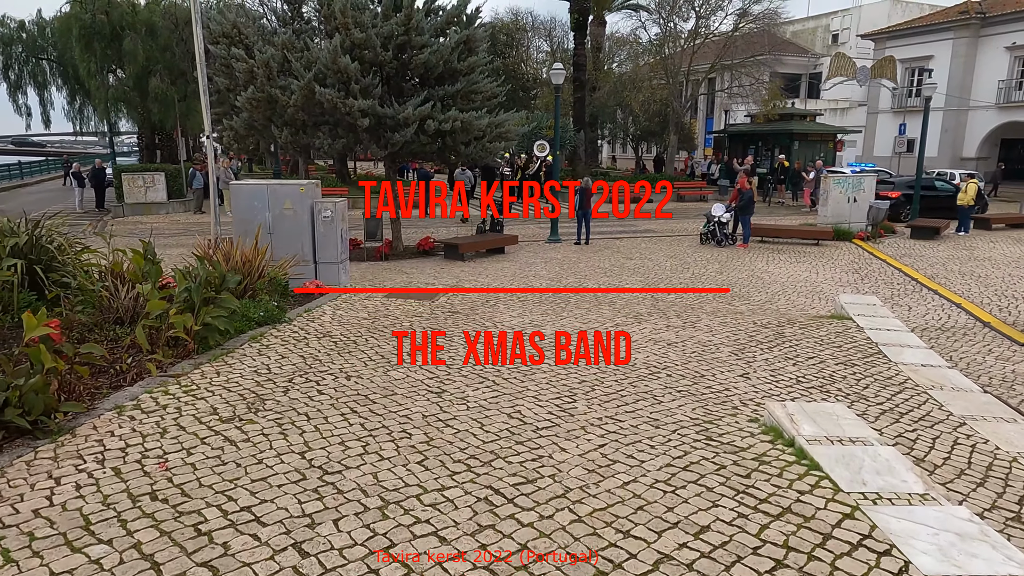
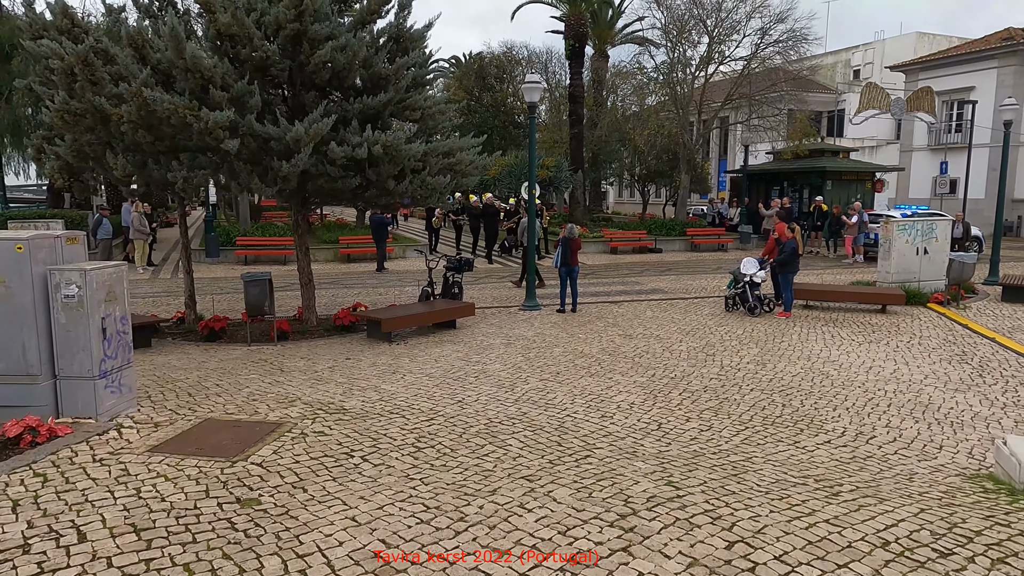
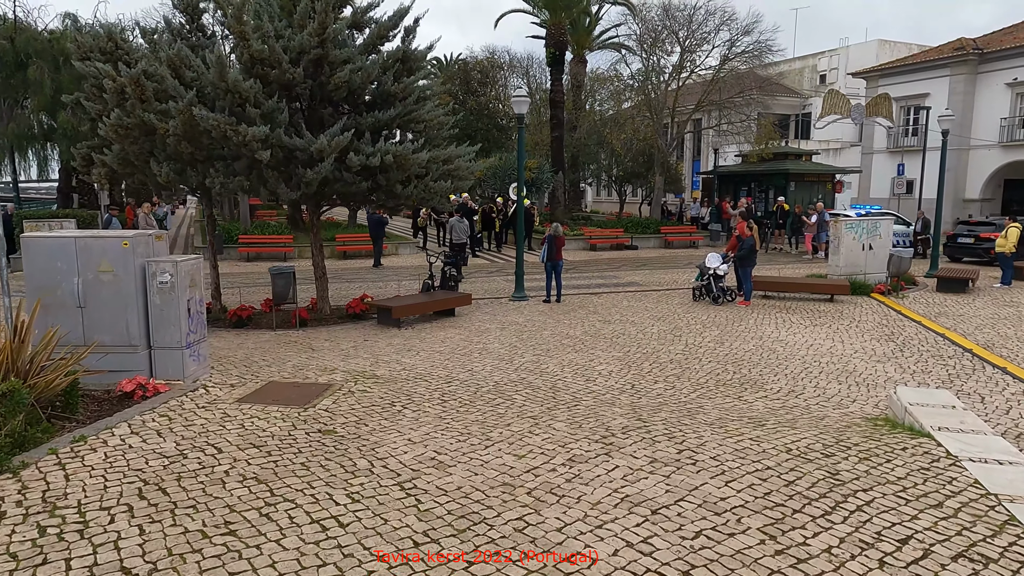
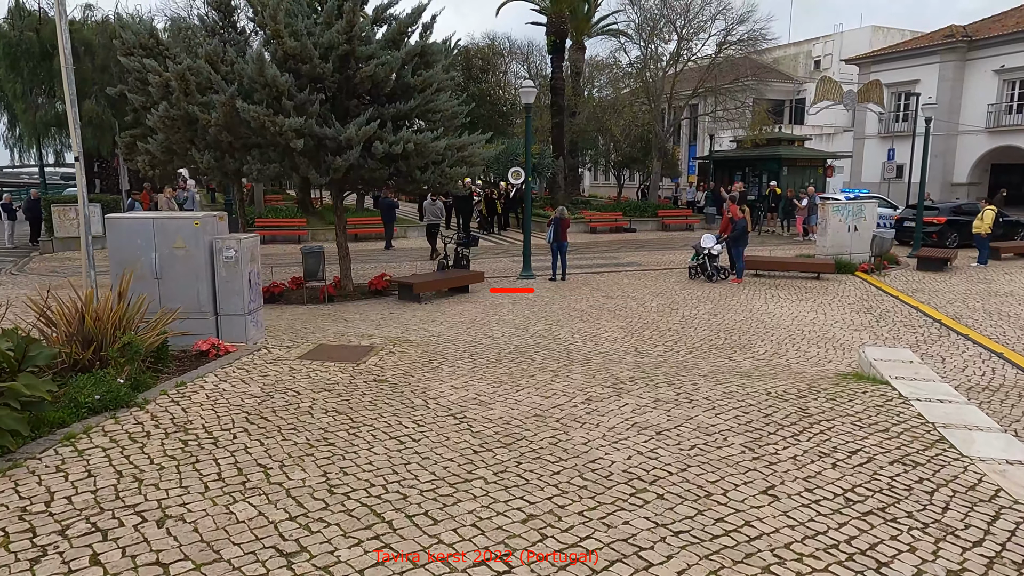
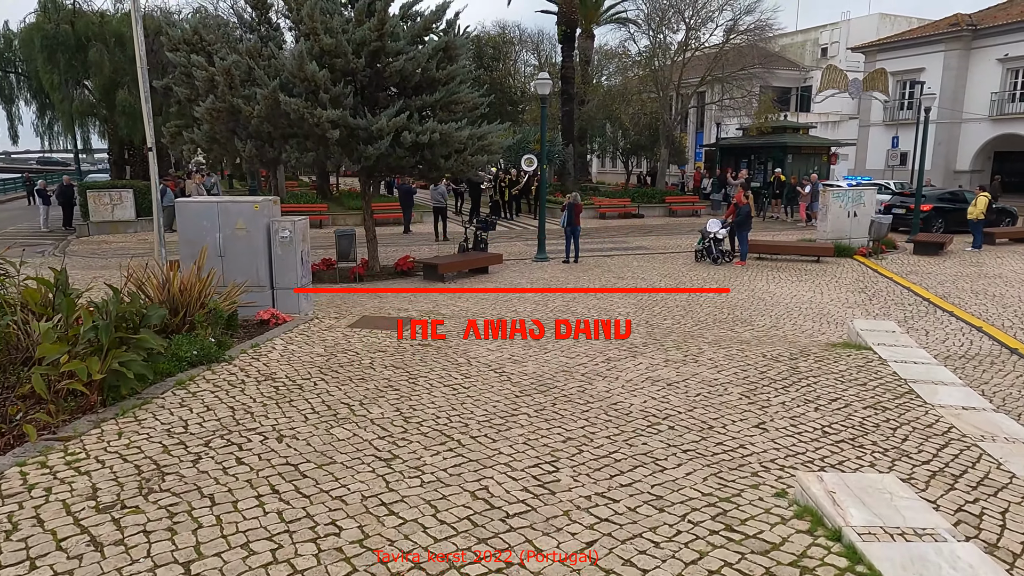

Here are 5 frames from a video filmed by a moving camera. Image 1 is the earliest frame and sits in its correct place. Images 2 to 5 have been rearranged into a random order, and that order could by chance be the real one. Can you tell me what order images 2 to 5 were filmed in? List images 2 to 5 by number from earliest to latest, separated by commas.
5, 4, 3, 2
